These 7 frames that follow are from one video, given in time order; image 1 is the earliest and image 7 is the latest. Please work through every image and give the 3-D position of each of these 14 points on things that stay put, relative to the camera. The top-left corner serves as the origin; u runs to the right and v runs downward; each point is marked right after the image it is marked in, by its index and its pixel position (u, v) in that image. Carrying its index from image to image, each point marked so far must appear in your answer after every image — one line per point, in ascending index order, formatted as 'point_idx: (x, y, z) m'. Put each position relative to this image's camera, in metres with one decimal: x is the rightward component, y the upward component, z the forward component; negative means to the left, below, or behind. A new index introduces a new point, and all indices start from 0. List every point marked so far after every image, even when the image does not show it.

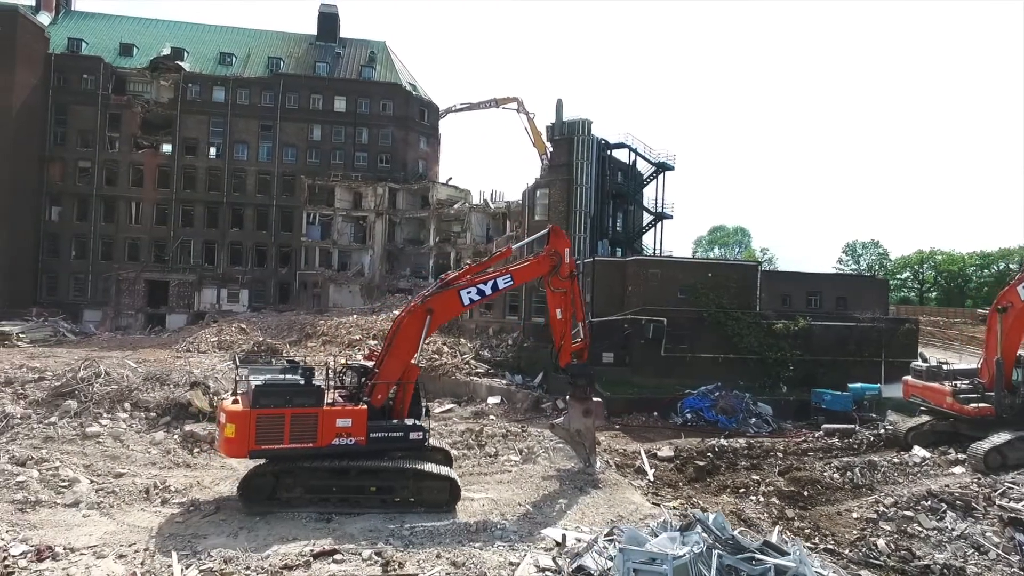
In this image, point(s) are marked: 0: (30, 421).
0: (-10.3, -2.8, +12.6) m
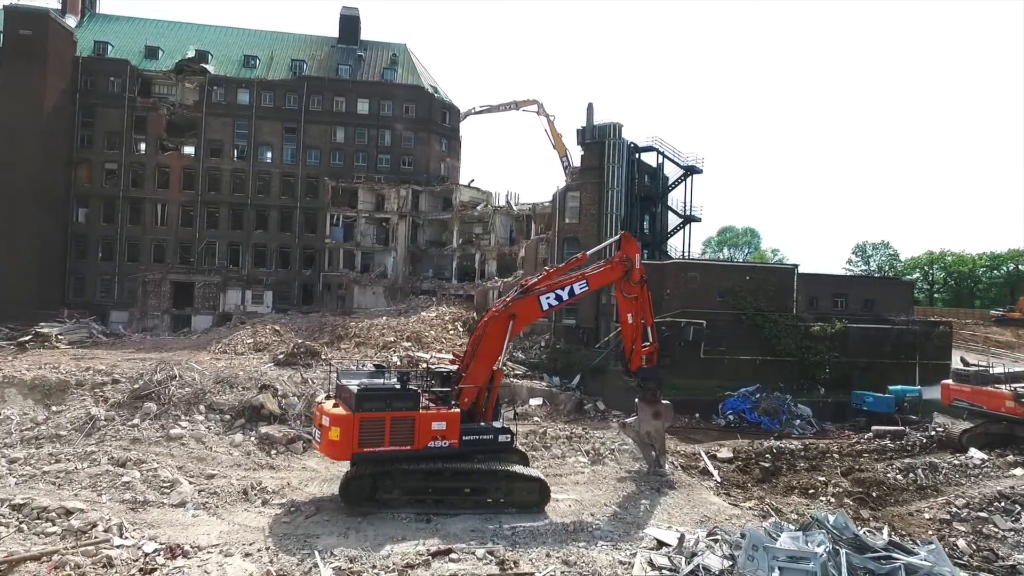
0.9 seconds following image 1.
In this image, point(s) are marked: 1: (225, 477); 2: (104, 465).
0: (-8.7, -3.0, +12.9) m
1: (-5.6, -3.7, +11.5) m
2: (-7.6, -3.3, +11.0) m
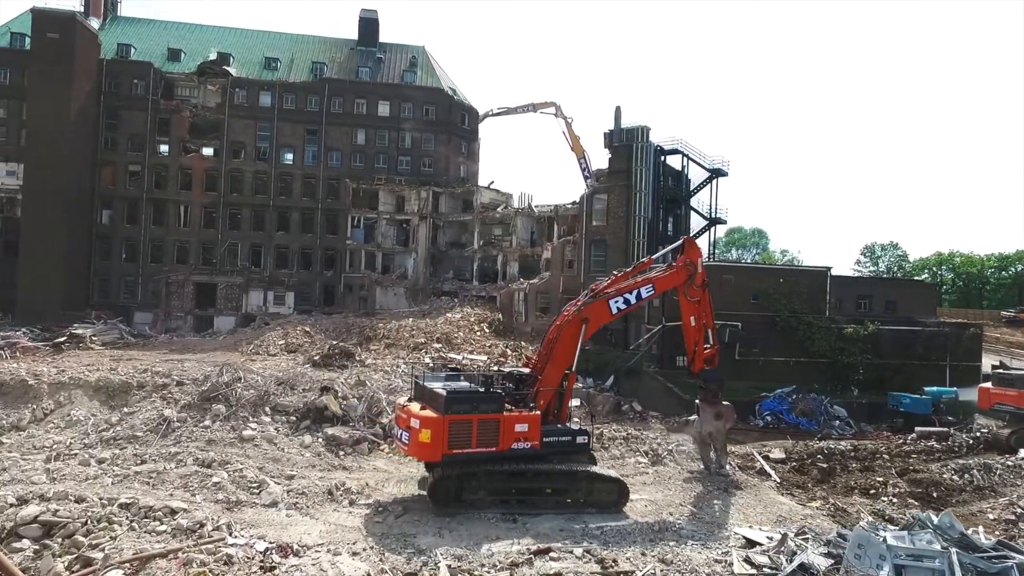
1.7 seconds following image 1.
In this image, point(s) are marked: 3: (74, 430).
0: (-7.2, -3.0, +13.1) m
1: (-4.1, -3.8, +11.7) m
2: (-6.1, -3.4, +11.2) m
3: (-9.8, -3.2, +13.2) m
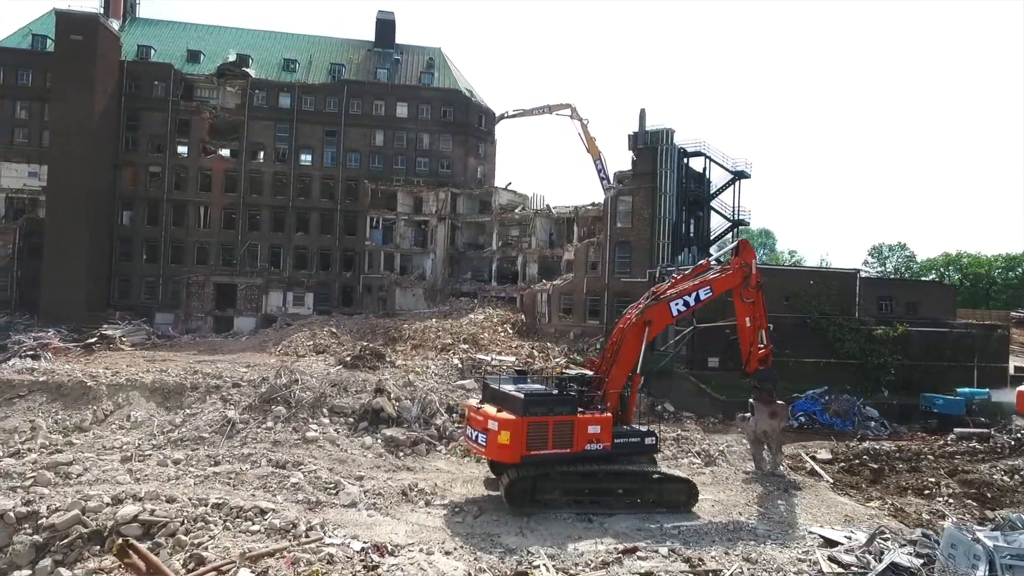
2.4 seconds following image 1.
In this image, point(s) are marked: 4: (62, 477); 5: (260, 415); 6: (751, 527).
0: (-5.9, -3.1, +13.3) m
1: (-2.8, -3.8, +11.9) m
2: (-4.8, -3.5, +11.4) m
3: (-8.5, -3.3, +13.4) m
4: (-8.1, -3.4, +10.6) m
5: (-5.9, -3.0, +13.8) m
6: (+4.2, -4.2, +10.4) m
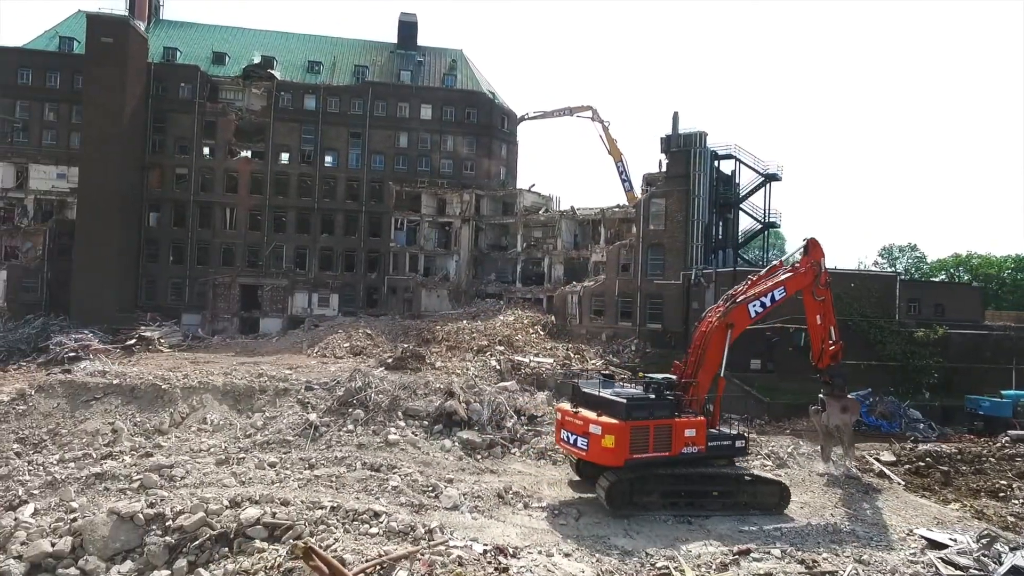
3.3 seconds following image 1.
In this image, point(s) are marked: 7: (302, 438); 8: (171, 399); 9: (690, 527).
0: (-4.1, -3.2, +13.5) m
1: (-1.0, -3.9, +12.1) m
2: (-3.0, -3.6, +11.6) m
3: (-6.7, -3.4, +13.5) m
4: (-6.3, -3.5, +10.7) m
5: (-4.1, -3.1, +13.9) m
6: (+6.0, -4.3, +10.6) m
7: (-4.6, -3.3, +13.0) m
8: (-8.8, -2.9, +15.1) m
9: (+3.1, -4.2, +10.4) m
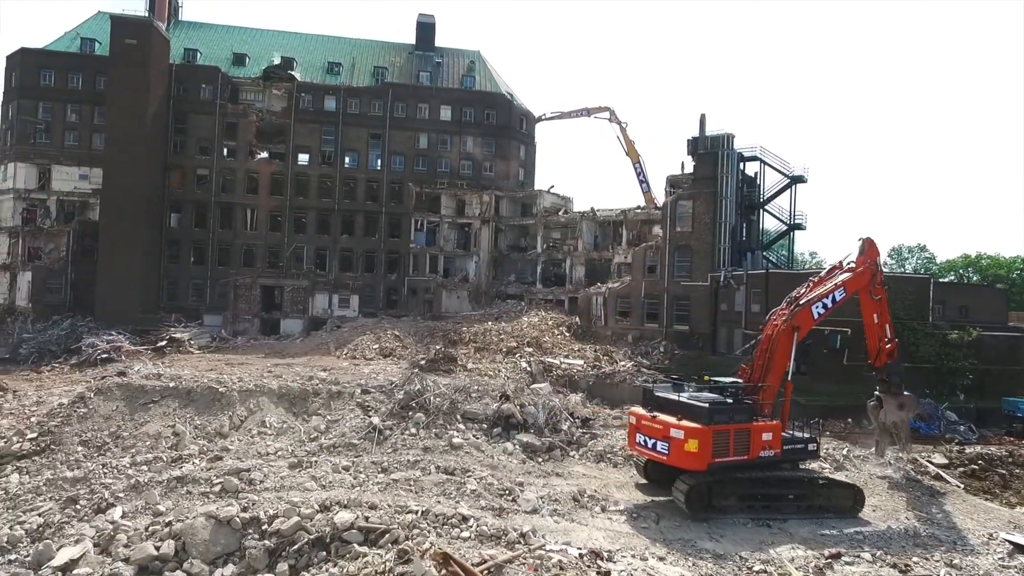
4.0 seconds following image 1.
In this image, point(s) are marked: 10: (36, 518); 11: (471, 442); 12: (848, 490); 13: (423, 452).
0: (-2.7, -3.3, +13.5) m
1: (+0.4, -4.0, +12.1) m
2: (-1.5, -3.7, +11.6) m
3: (-5.2, -3.4, +13.6) m
4: (-4.8, -3.6, +10.7) m
5: (-2.7, -3.2, +14.0) m
6: (+7.5, -4.4, +10.6) m
7: (-3.2, -3.4, +13.1) m
8: (-7.3, -2.9, +15.2) m
9: (+4.6, -4.3, +10.4) m
10: (-8.0, -3.9, +9.9) m
11: (-1.0, -3.5, +13.6) m
12: (+6.4, -3.9, +11.2) m
13: (-1.9, -3.5, +12.7) m
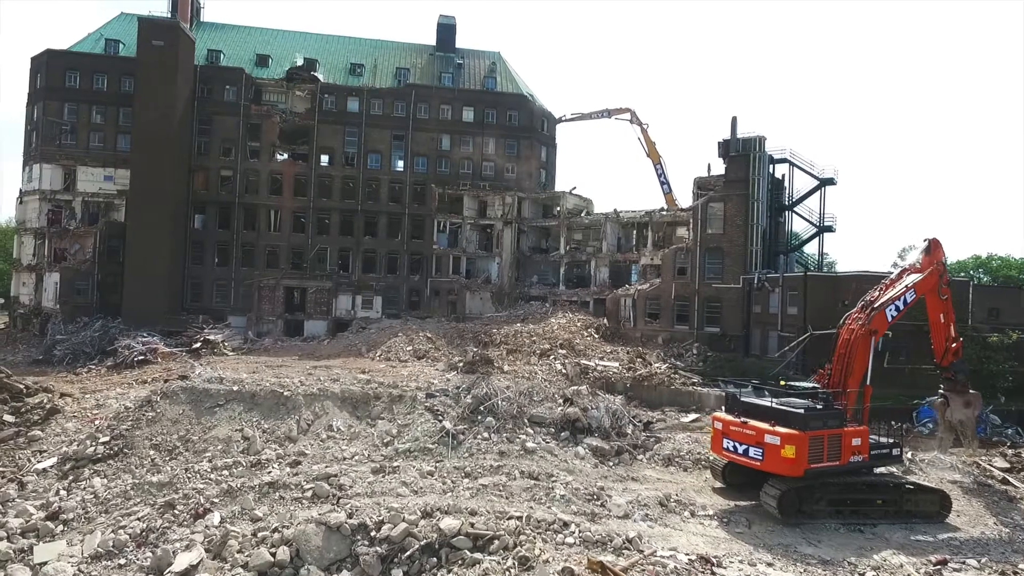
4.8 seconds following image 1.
0: (-1.0, -3.4, +13.5) m
1: (+2.1, -4.1, +12.1) m
2: (+0.1, -3.7, +11.6) m
3: (-3.6, -3.5, +13.5) m
4: (-3.2, -3.7, +10.7) m
5: (-1.0, -3.3, +14.0) m
6: (+9.1, -4.5, +10.6) m
7: (-1.5, -3.5, +13.0) m
8: (-5.6, -3.0, +15.1) m
9: (+6.2, -4.4, +10.4) m
10: (-6.3, -4.0, +9.9) m
11: (+0.7, -3.6, +13.5) m
12: (+8.1, -4.0, +11.2) m
13: (-0.3, -3.6, +12.7) m
